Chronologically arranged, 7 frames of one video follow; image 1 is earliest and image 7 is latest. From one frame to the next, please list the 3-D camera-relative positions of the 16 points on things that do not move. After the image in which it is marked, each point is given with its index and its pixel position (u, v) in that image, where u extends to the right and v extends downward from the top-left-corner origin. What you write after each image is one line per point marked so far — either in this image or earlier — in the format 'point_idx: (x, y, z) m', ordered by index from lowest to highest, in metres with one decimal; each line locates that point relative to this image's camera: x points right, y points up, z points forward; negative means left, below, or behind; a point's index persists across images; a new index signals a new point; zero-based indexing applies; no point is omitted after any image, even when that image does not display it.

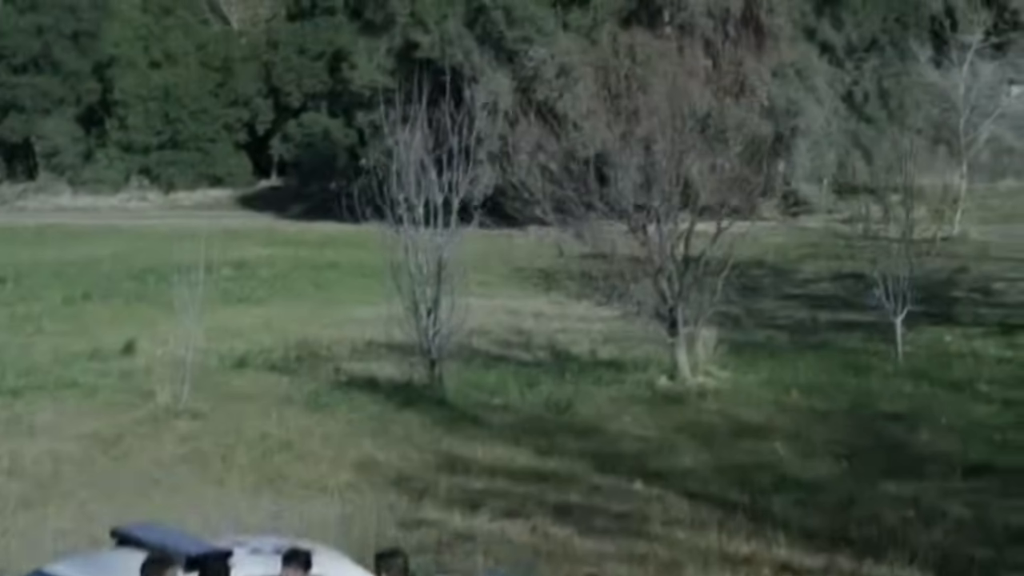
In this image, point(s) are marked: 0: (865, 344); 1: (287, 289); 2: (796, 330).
0: (+1.1, -0.2, +9.6) m
1: (-1.1, 0.0, +14.4) m
2: (+1.0, -0.1, +10.5) m
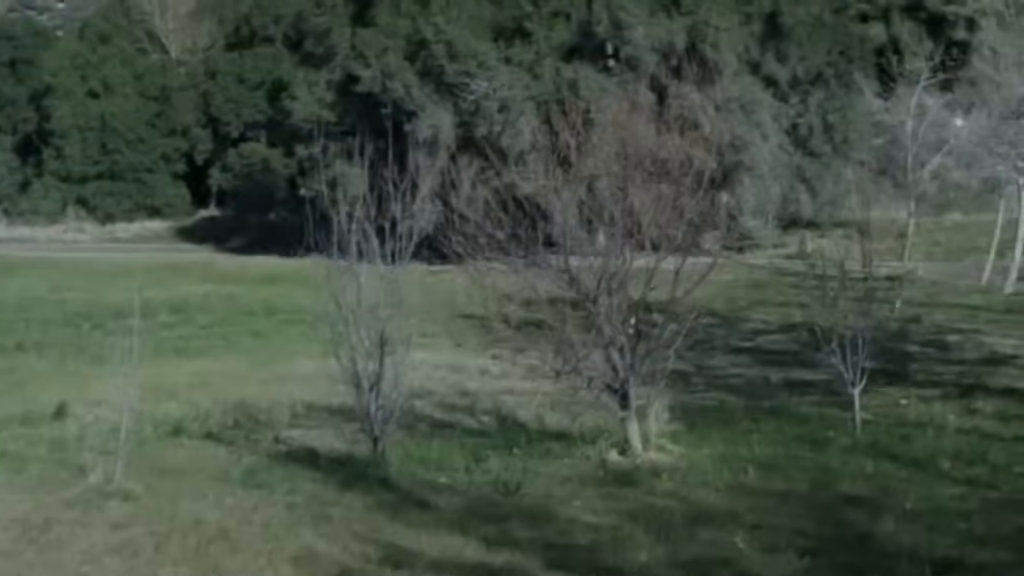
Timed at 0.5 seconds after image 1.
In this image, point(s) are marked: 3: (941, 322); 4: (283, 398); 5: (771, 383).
0: (+0.9, -0.4, +9.3) m
1: (-1.3, -0.2, +14.1) m
2: (+0.8, -0.3, +10.2) m
3: (+1.9, -0.2, +13.4) m
4: (-0.8, -0.4, +10.5) m
5: (+0.9, -0.3, +10.5) m
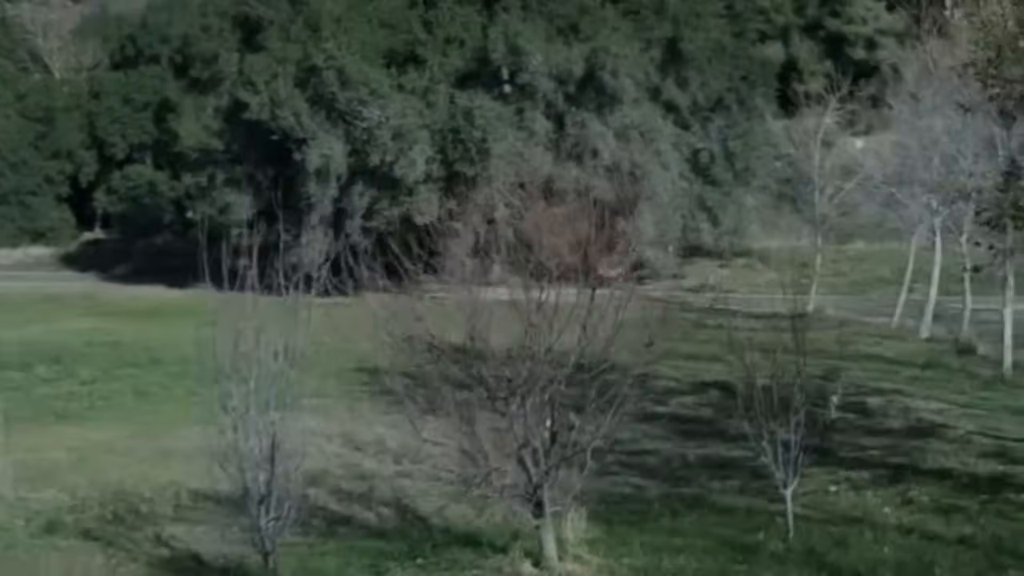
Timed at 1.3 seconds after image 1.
0: (+0.7, -0.6, +8.7) m
1: (-1.8, -0.5, +13.4) m
2: (+0.5, -0.6, +9.5) m
3: (+1.4, -0.4, +12.8) m
4: (-1.1, -0.6, +9.7) m
5: (+0.6, -0.6, +9.9) m
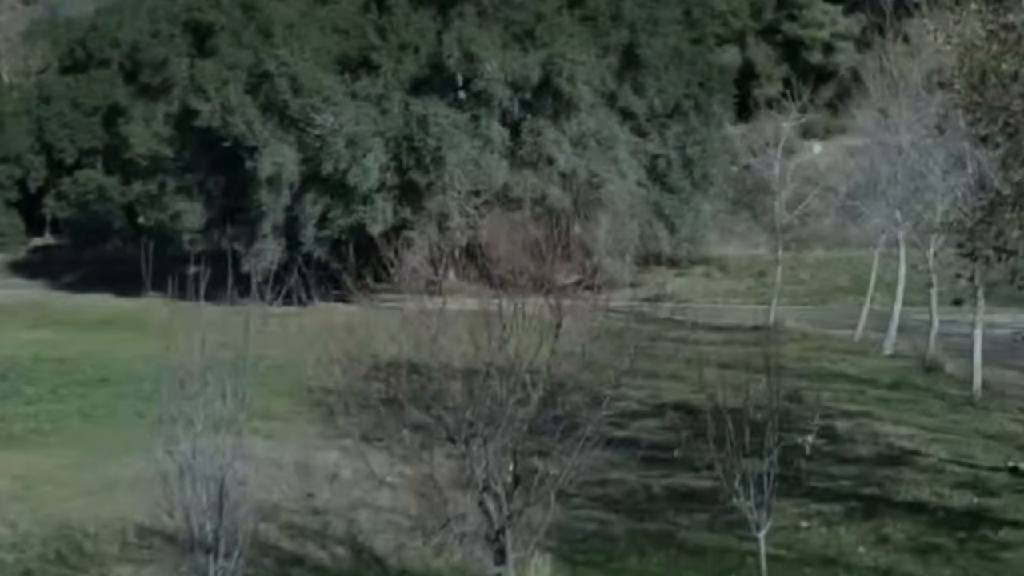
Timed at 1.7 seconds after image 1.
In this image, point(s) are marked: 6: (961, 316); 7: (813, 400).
0: (+0.5, -0.7, +8.4) m
1: (-1.9, -0.6, +13.0) m
2: (+0.3, -0.7, +9.2) m
3: (+1.3, -0.5, +12.5) m
4: (-1.2, -0.7, +9.4) m
5: (+0.4, -0.6, +9.5) m
6: (+2.6, -0.2, +18.2) m
7: (+1.2, -0.5, +12.7) m
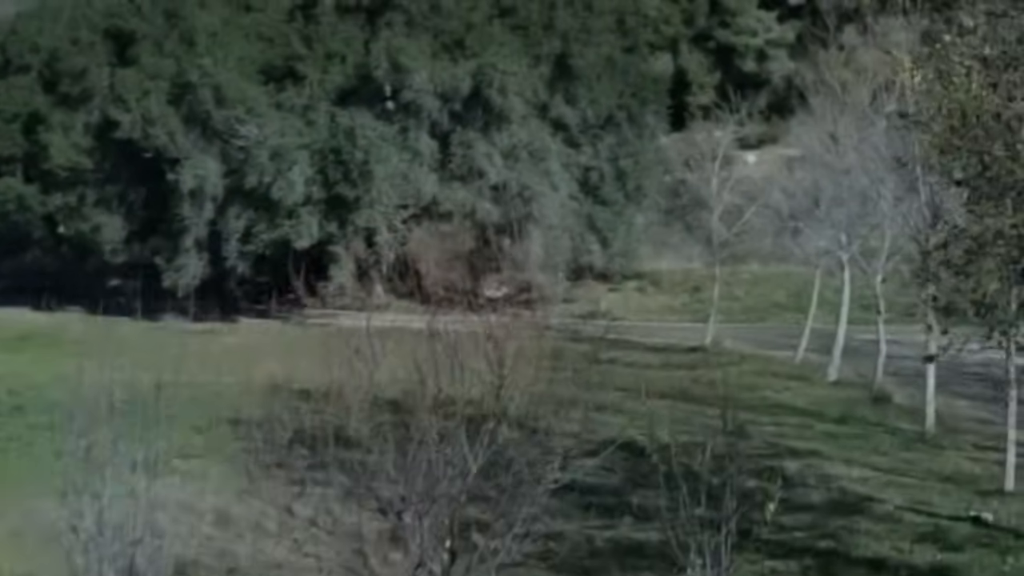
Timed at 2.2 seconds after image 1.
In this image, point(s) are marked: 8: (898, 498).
0: (+0.4, -0.8, +7.8) m
1: (-2.2, -0.7, +12.4) m
2: (+0.2, -0.8, +8.6) m
3: (+1.0, -0.6, +11.9) m
4: (-1.4, -0.8, +8.8) m
5: (+0.2, -0.8, +9.0) m
6: (+2.3, -0.3, +17.6) m
7: (+1.0, -0.6, +12.1) m
8: (+1.3, -0.7, +10.2) m
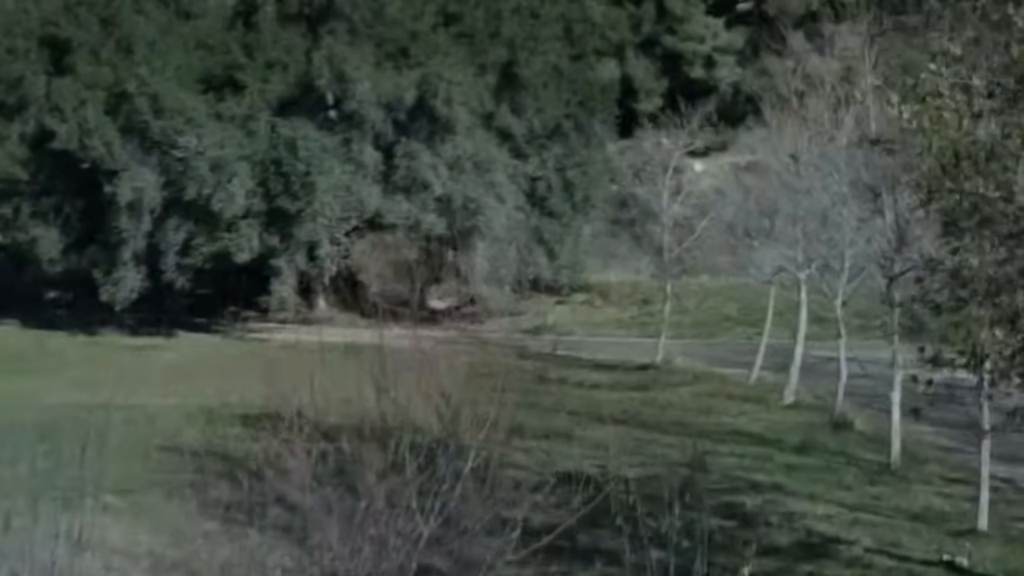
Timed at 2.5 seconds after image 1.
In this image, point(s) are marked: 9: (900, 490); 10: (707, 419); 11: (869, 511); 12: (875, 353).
0: (+0.3, -0.9, +7.3) m
1: (-2.4, -0.8, +11.8) m
2: (0.0, -0.9, +8.2) m
3: (+0.8, -0.7, +11.5) m
4: (-1.5, -0.9, +8.3) m
5: (+0.1, -0.9, +8.5) m
6: (+2.0, -0.4, +17.2) m
7: (+0.8, -0.7, +11.7) m
8: (+1.1, -0.8, +9.7) m
9: (+1.4, -0.7, +11.0) m
10: (+0.9, -0.6, +14.2) m
11: (+1.2, -0.7, +10.4) m
12: (+2.0, -0.3, +17.5) m
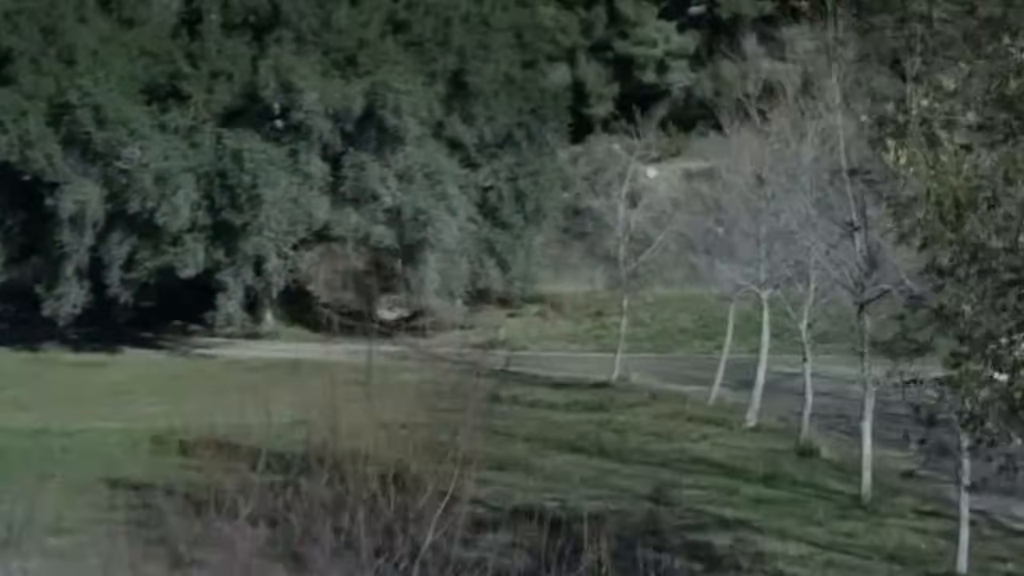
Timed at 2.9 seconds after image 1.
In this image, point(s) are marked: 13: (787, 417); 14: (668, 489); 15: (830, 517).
0: (+0.2, -1.0, +6.9) m
1: (-2.6, -0.9, +11.3) m
2: (-0.1, -1.0, +7.7) m
3: (+0.7, -0.8, +11.0) m
4: (-1.6, -1.0, +7.8) m
5: (0.0, -1.0, +8.0) m
6: (+1.7, -0.5, +16.8) m
7: (+0.6, -0.8, +11.2) m
8: (+1.0, -0.9, +9.3) m
9: (+1.2, -0.8, +10.5) m
10: (+0.7, -0.7, +13.7) m
11: (+1.1, -0.8, +10.0) m
12: (+1.7, -0.4, +17.1) m
13: (+1.3, -0.6, +15.3) m
14: (+0.6, -0.7, +11.5) m
15: (+1.1, -0.8, +10.7) m
